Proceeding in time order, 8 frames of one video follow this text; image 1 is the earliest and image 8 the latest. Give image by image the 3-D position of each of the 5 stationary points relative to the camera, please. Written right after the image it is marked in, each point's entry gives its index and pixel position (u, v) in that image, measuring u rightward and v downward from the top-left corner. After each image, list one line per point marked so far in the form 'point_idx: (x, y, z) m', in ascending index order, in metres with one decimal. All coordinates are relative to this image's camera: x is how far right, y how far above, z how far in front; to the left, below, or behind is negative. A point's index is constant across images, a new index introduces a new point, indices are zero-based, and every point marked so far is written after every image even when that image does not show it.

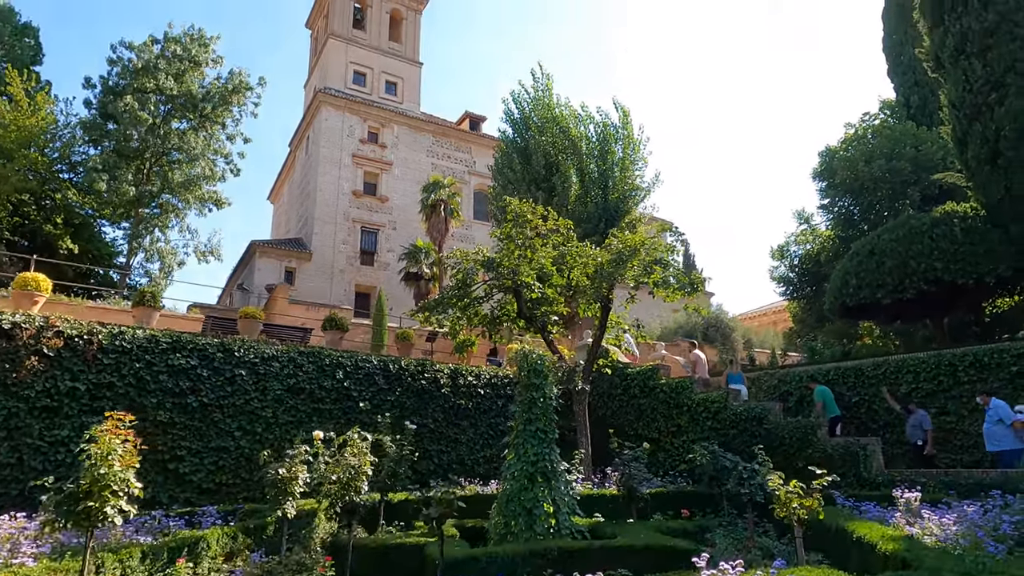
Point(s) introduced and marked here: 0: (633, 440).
0: (+2.8, -3.4, +14.2) m
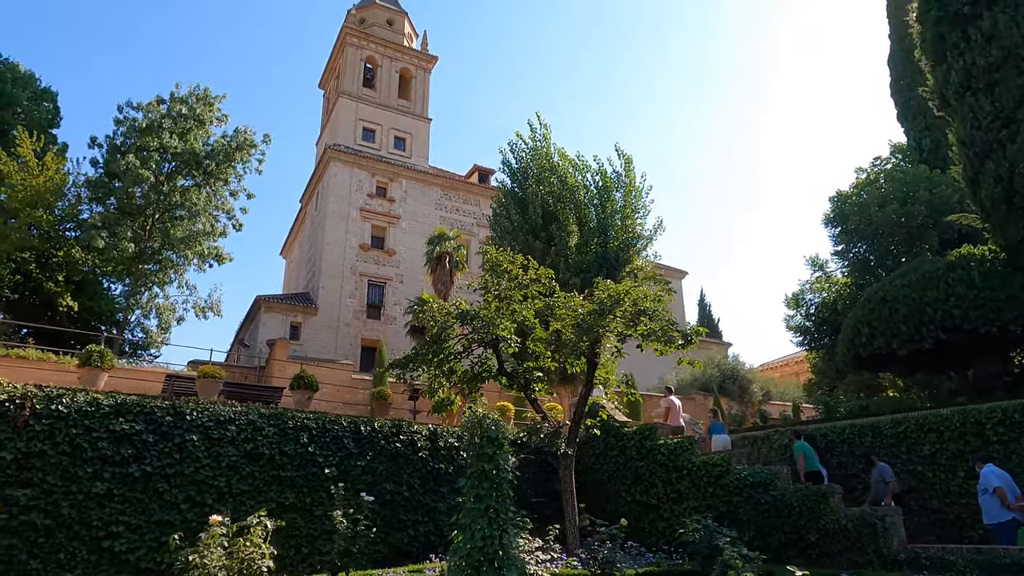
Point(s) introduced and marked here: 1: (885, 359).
0: (+2.5, -4.6, +13.0) m
1: (+8.8, -1.7, +14.8) m
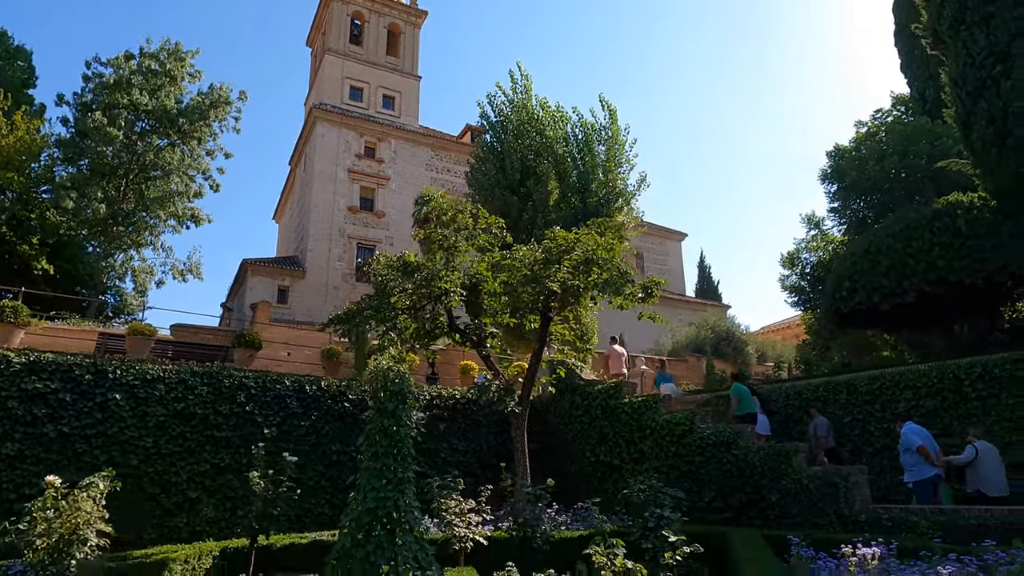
0: (+1.7, -3.6, +12.6) m
1: (+8.0, -0.6, +14.1) m
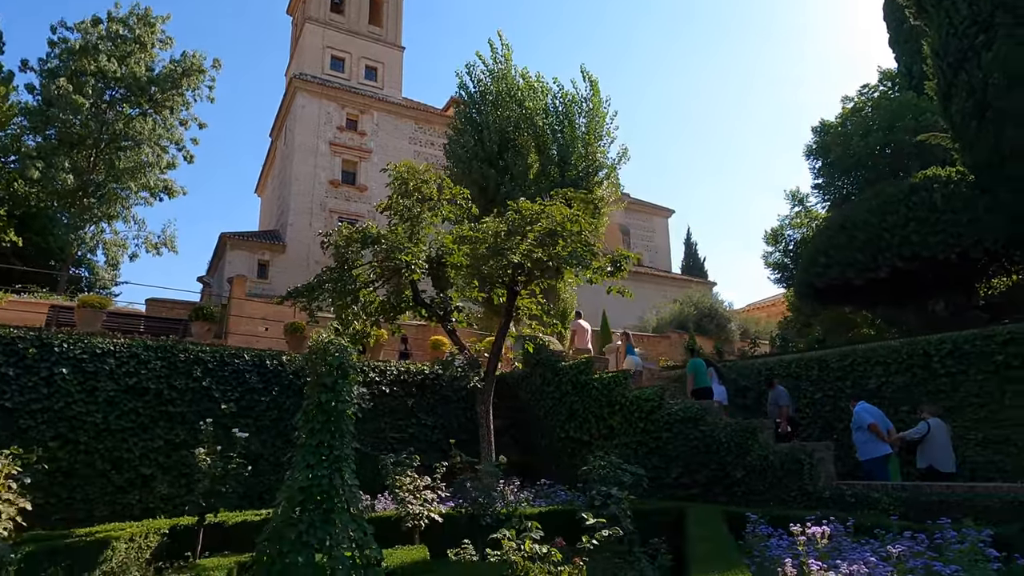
0: (+1.1, -3.1, +12.4) m
1: (+7.4, -0.1, +14.0) m
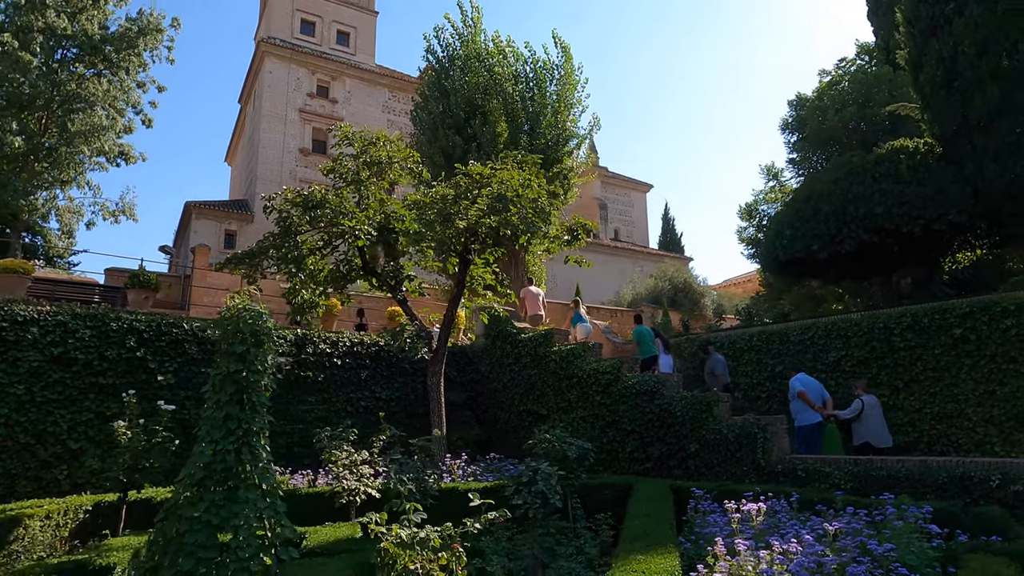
0: (+0.2, -2.5, +12.2) m
1: (+6.5, +0.5, +13.8) m
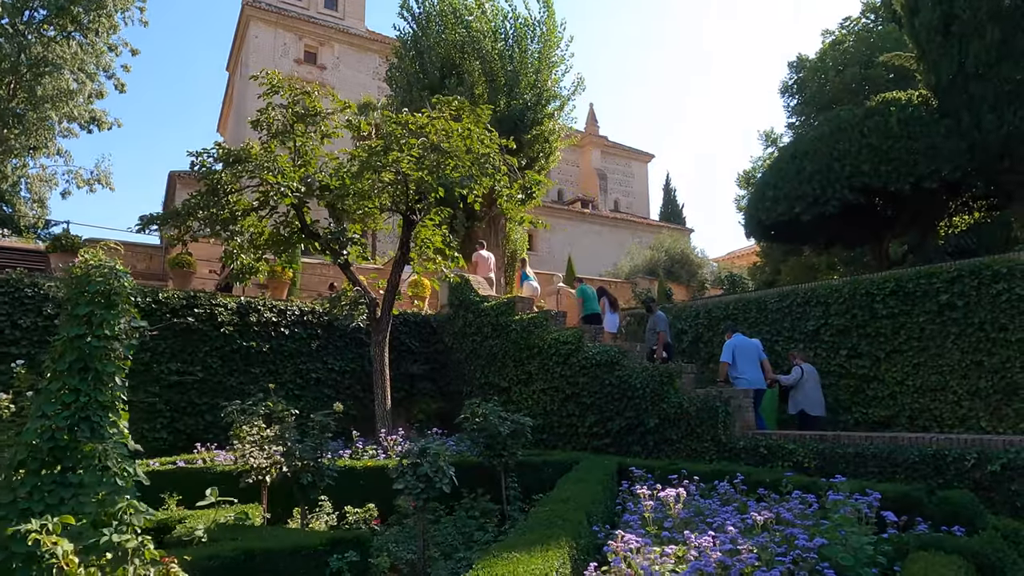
0: (-0.5, -1.9, +11.5) m
1: (+5.8, +1.2, +12.9) m
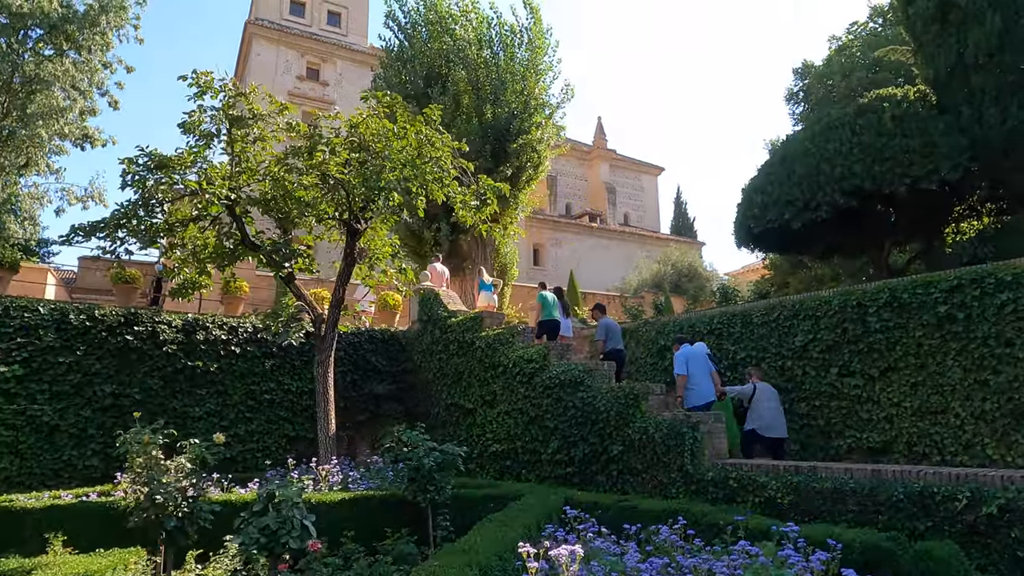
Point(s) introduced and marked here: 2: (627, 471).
0: (-1.1, -2.1, +10.8) m
1: (+5.2, +1.0, +12.0) m
2: (+1.4, -2.3, +7.8) m
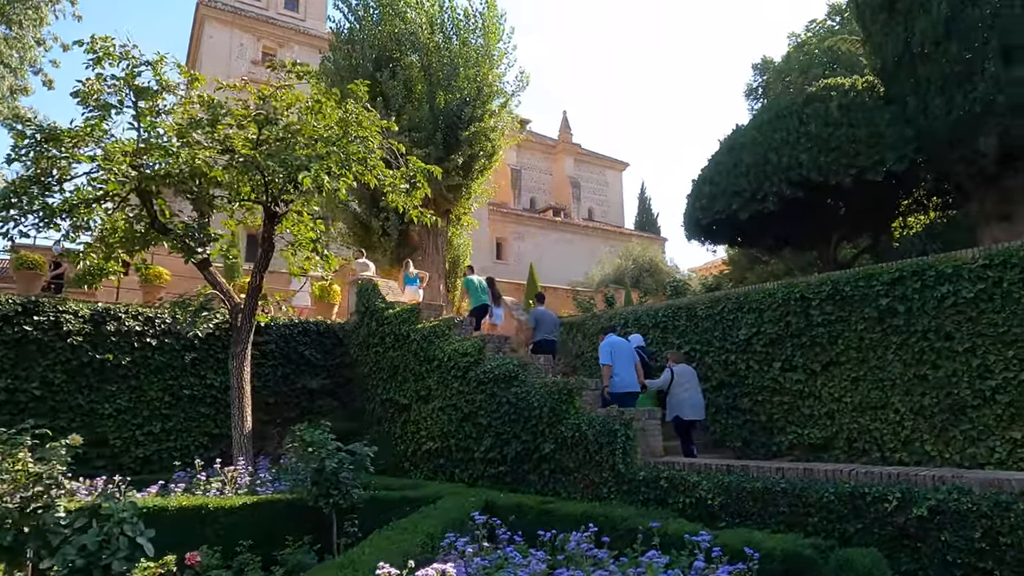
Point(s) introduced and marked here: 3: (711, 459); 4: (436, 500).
0: (-2.1, -1.9, +10.2) m
1: (+4.2, +1.1, +11.8) m
2: (+0.6, -2.1, +7.4) m
3: (+2.1, -1.8, +6.6) m
4: (-0.7, -2.0, +6.0) m
